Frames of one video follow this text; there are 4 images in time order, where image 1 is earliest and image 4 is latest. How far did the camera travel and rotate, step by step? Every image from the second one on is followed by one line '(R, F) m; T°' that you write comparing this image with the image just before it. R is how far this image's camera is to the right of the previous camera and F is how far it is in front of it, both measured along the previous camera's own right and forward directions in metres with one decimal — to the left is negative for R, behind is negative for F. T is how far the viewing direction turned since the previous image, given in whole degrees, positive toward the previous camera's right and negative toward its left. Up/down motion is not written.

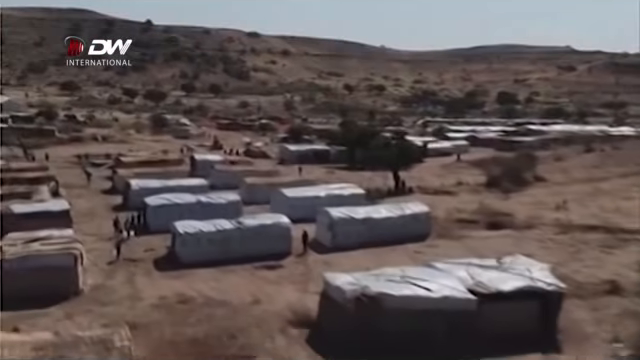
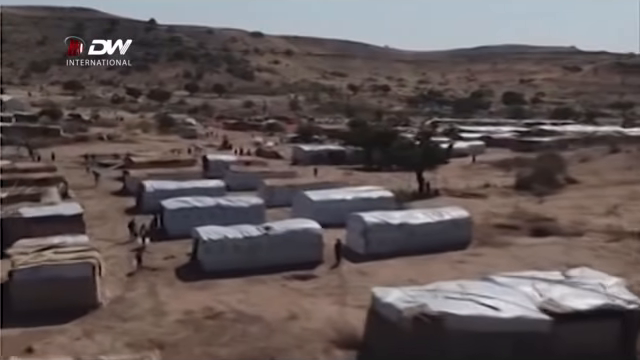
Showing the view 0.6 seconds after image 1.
(-1.1, +2.2) m; 0°
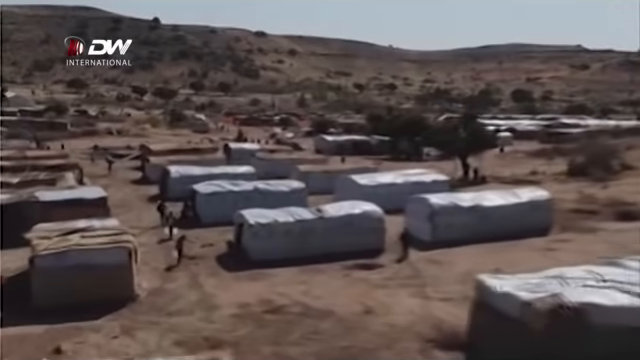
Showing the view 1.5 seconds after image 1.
(-1.8, +3.6) m; 0°
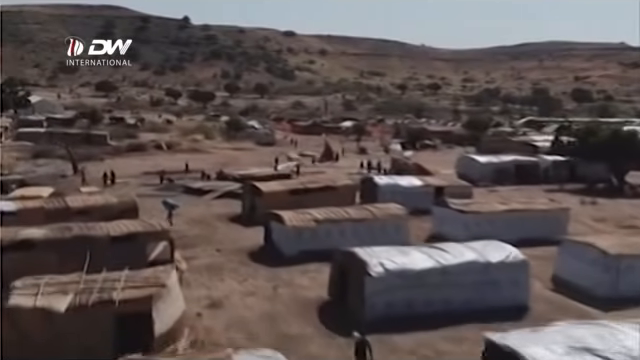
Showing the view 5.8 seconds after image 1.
(-7.3, +18.5) m; -1°
